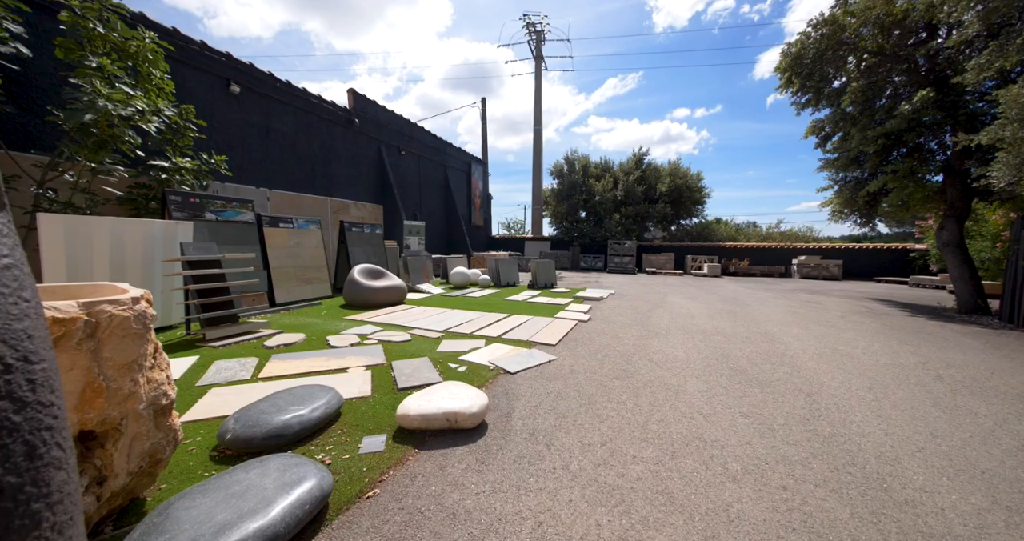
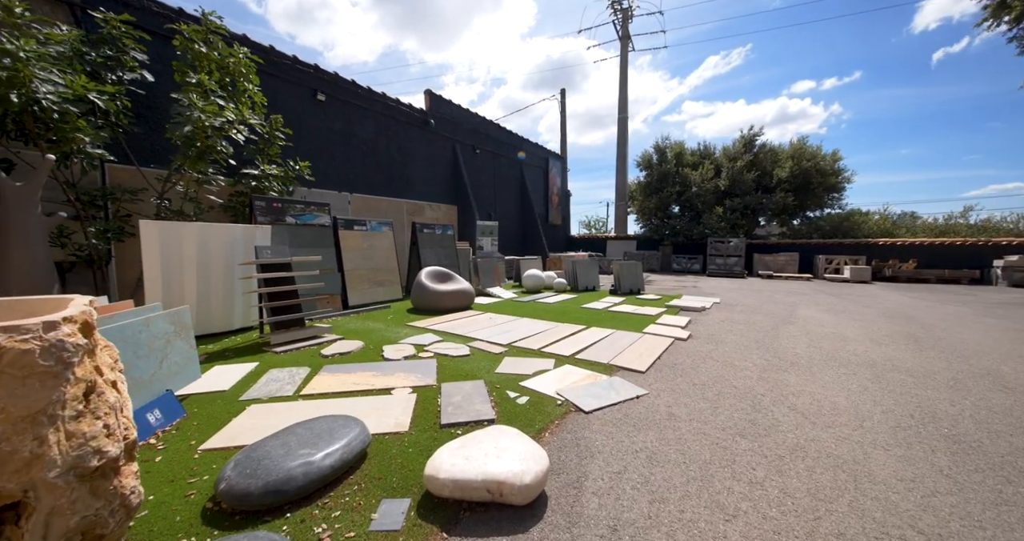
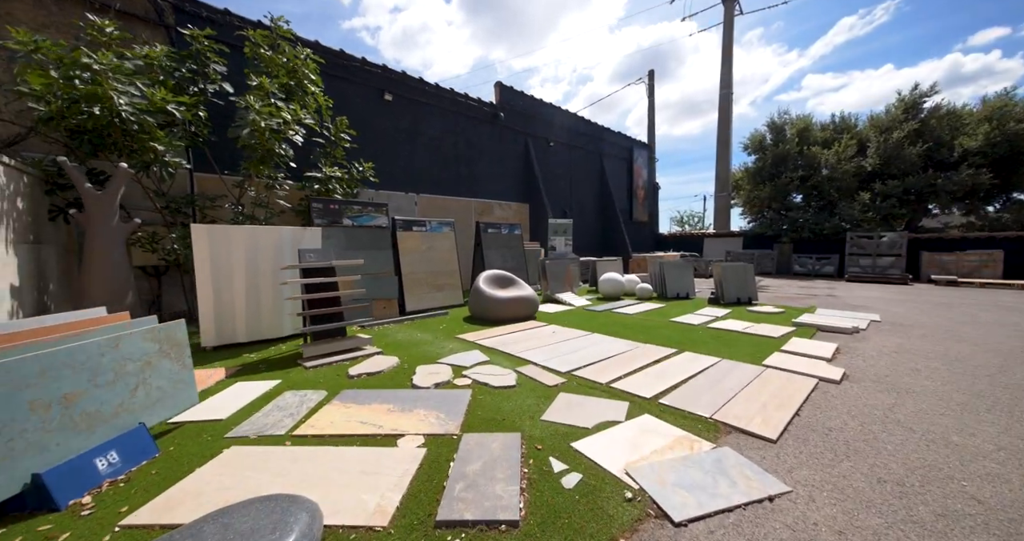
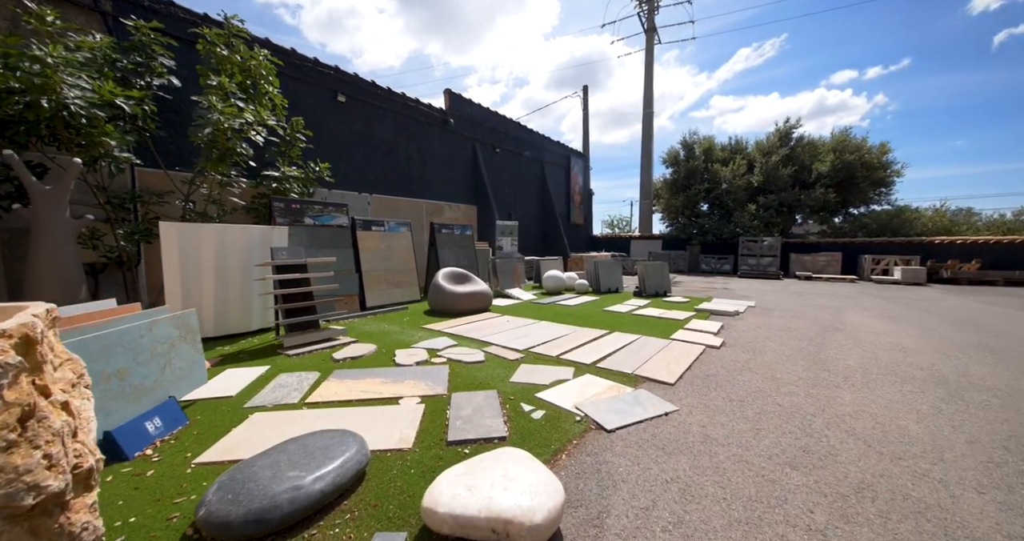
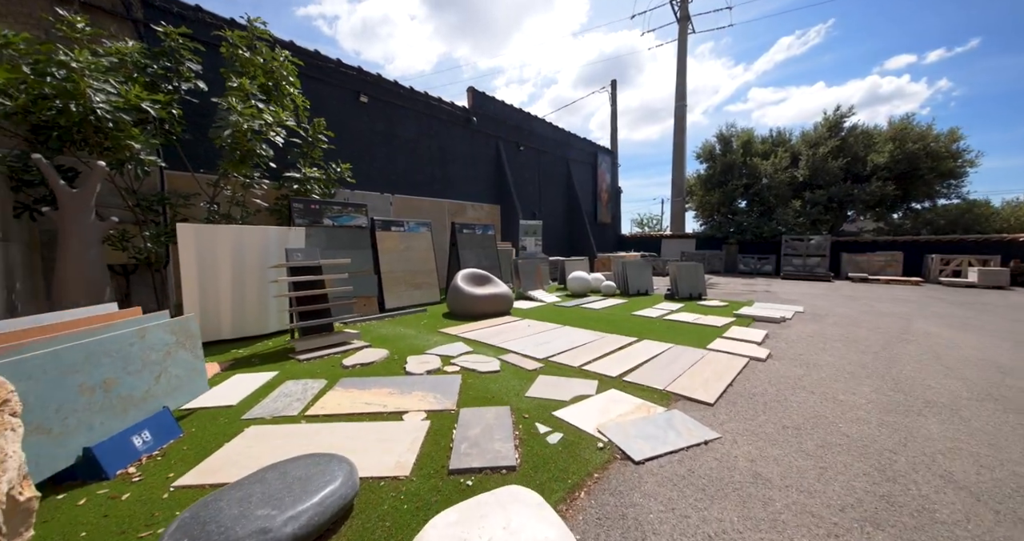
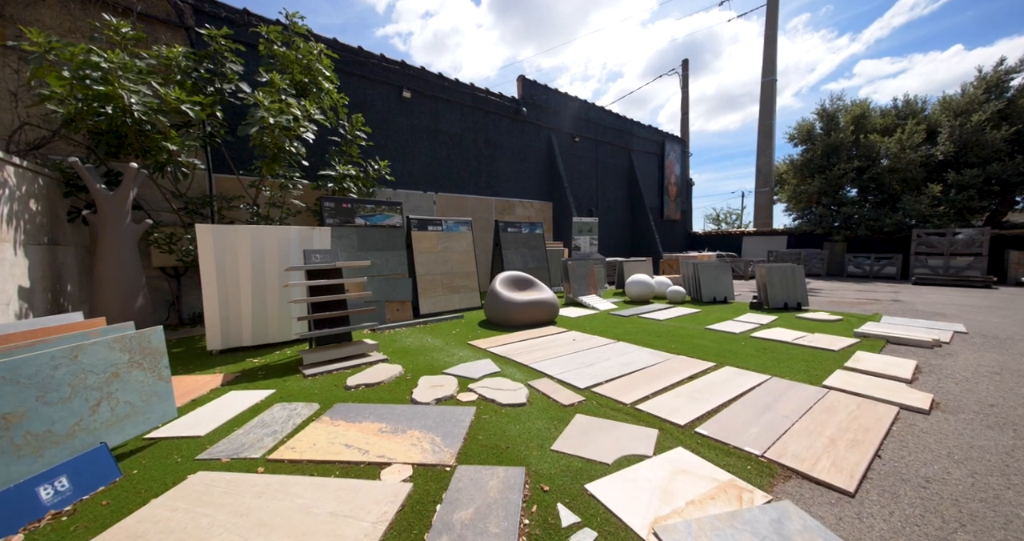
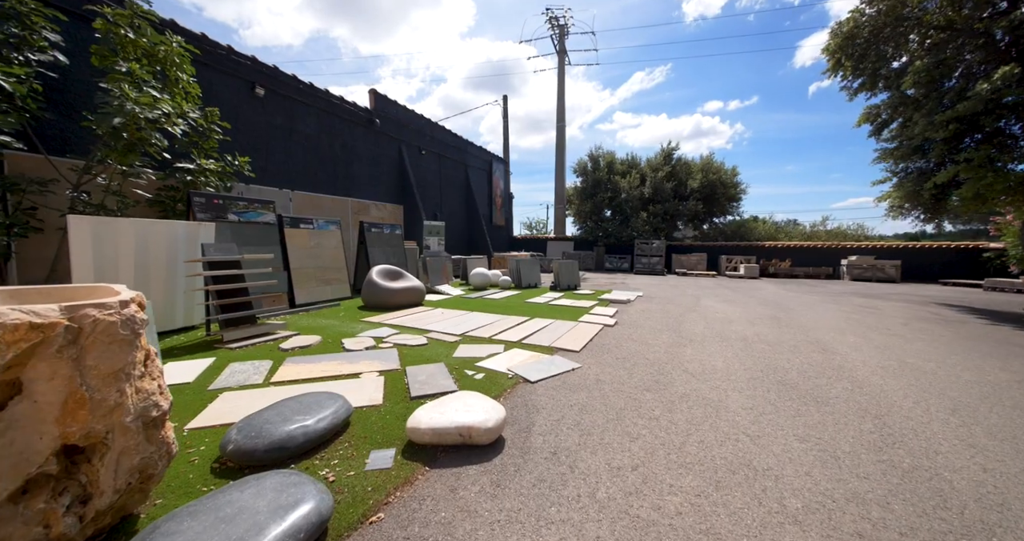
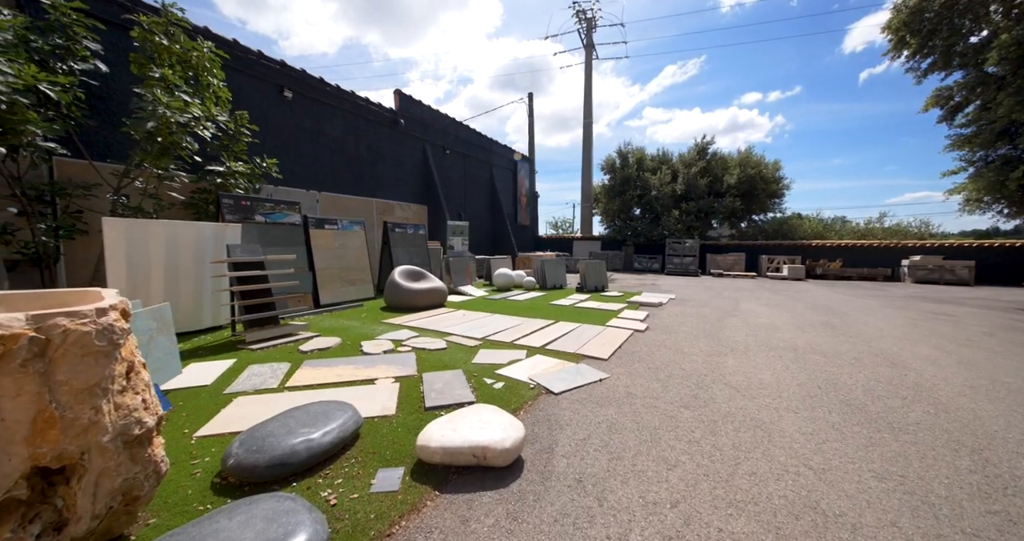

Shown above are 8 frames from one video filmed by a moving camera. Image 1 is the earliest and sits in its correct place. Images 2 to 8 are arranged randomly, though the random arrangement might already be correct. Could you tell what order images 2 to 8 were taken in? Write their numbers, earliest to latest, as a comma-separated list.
7, 8, 2, 4, 5, 3, 6
